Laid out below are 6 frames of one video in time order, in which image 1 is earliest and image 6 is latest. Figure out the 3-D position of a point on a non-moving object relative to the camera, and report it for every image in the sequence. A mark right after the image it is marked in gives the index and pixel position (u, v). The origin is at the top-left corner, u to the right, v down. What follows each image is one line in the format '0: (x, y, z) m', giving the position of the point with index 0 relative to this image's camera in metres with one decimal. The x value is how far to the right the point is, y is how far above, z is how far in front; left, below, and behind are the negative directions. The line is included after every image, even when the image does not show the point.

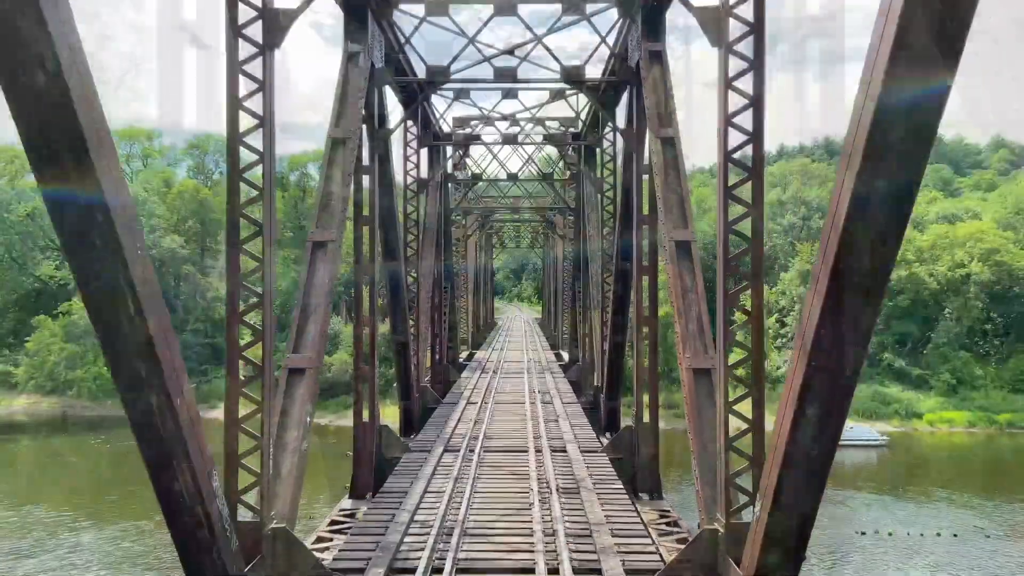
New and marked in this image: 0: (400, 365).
0: (-1.5, -1.0, +9.0) m
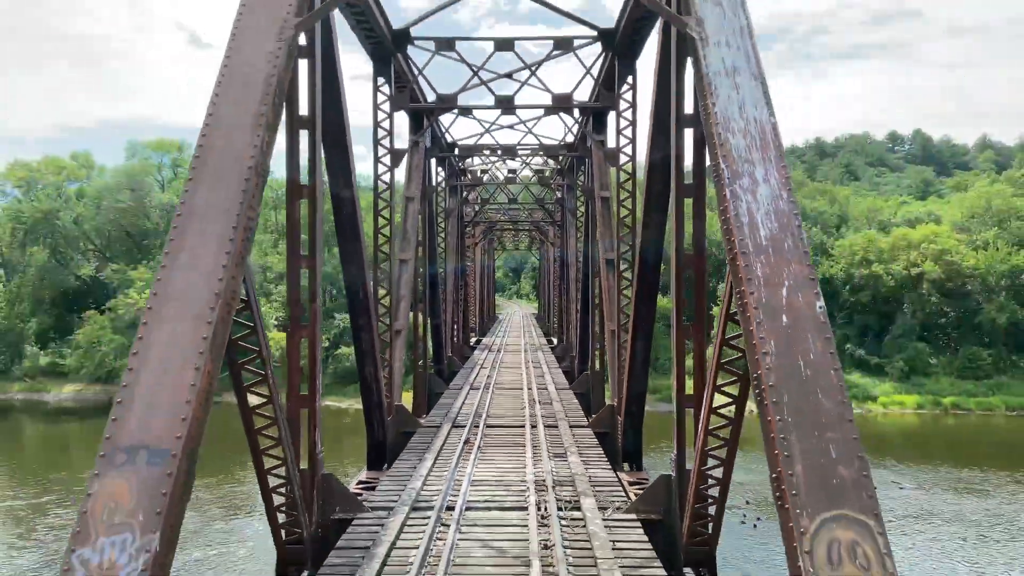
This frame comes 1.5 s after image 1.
0: (-1.5, -0.9, +13.0) m
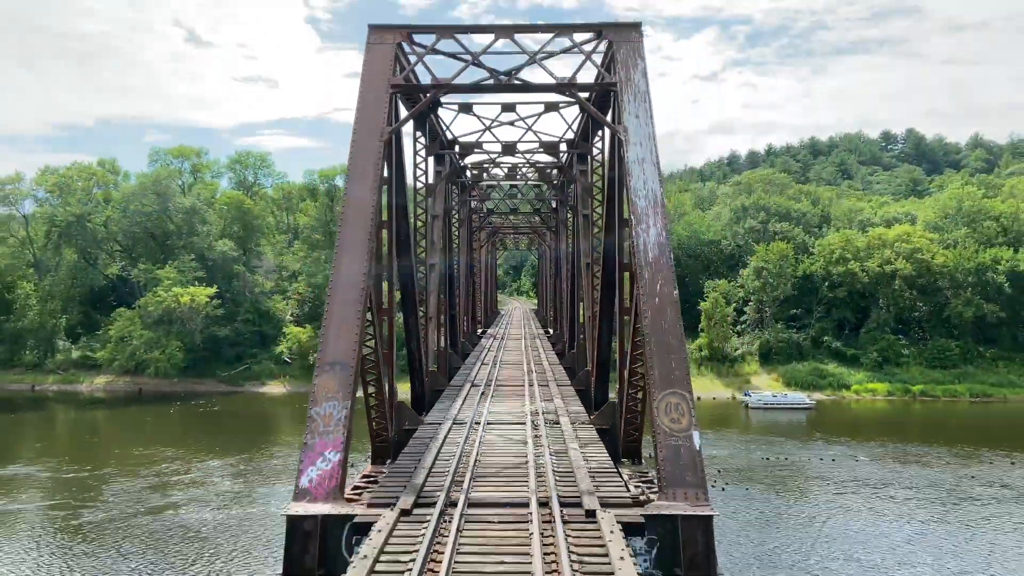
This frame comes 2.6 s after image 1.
0: (-1.4, -0.8, +16.0) m
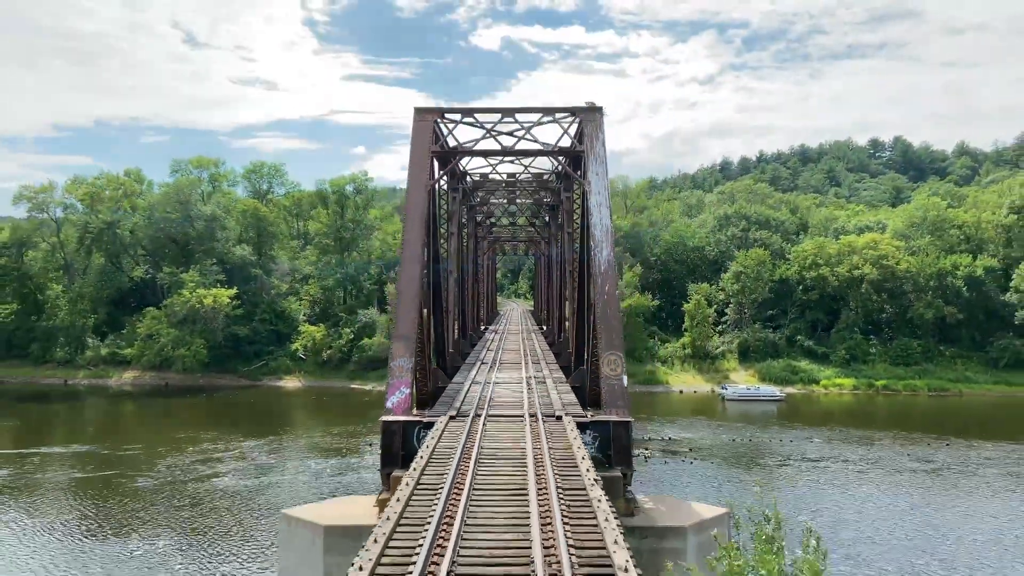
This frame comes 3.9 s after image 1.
0: (-1.4, -0.9, +19.5) m
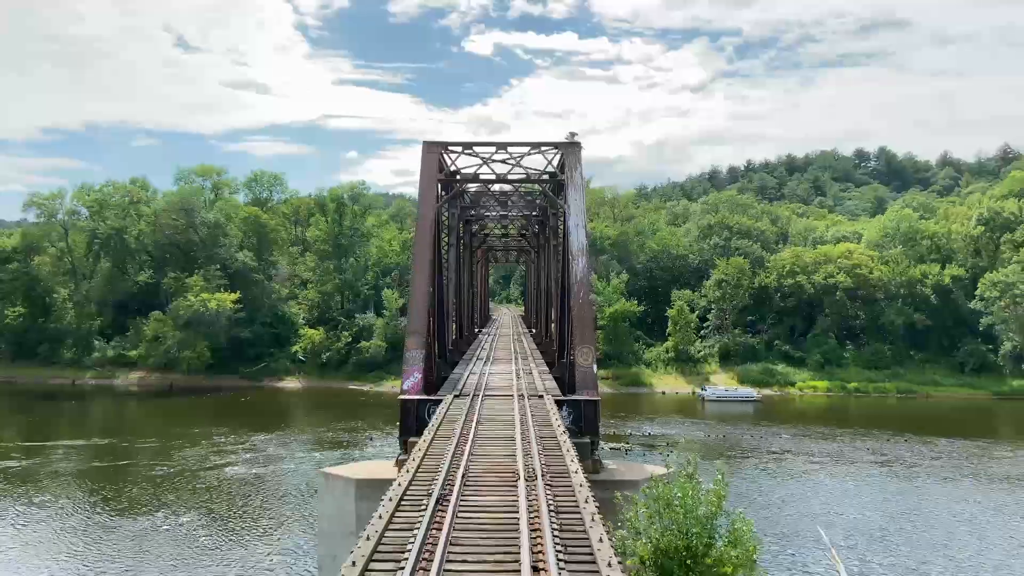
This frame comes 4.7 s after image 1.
0: (-1.7, -1.1, +21.6) m
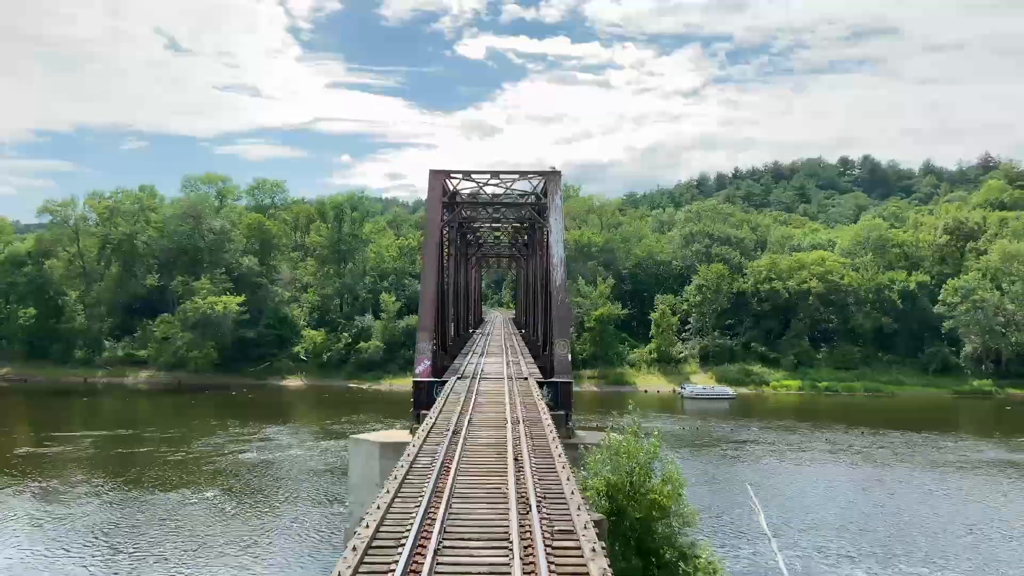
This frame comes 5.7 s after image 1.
0: (-2.0, -1.2, +24.3) m
